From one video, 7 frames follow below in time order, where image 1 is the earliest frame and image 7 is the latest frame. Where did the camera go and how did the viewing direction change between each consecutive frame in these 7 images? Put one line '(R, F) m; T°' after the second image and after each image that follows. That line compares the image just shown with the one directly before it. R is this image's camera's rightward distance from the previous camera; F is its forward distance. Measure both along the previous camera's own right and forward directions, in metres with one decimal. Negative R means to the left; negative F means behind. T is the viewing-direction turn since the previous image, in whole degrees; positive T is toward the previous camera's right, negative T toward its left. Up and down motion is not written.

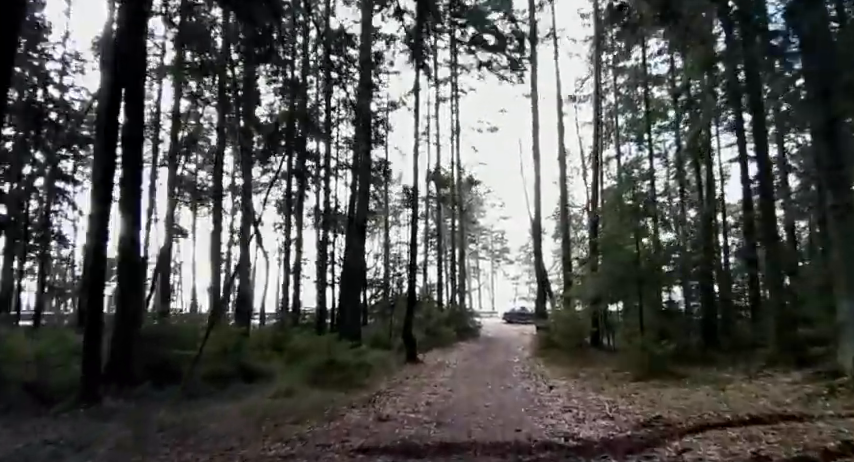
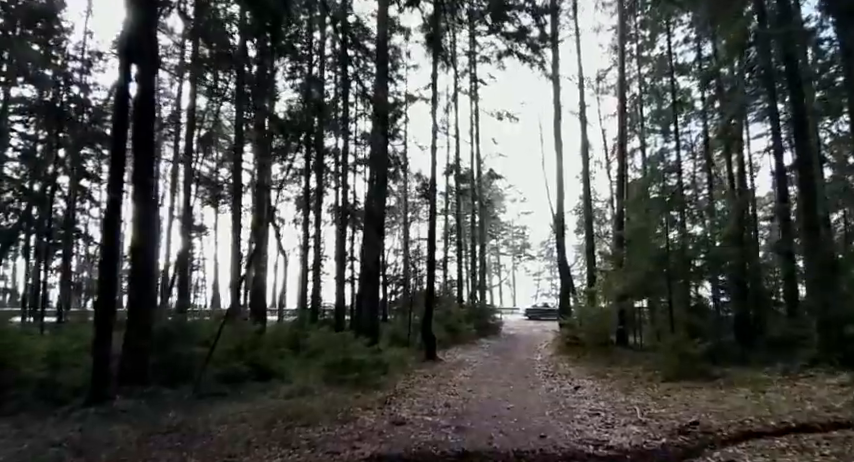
(0.0, +0.3) m; -2°
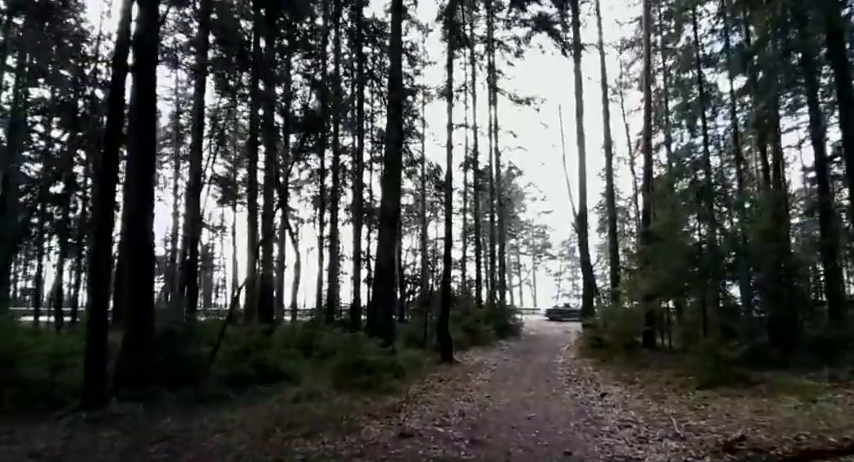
(+0.1, +0.5) m; -2°
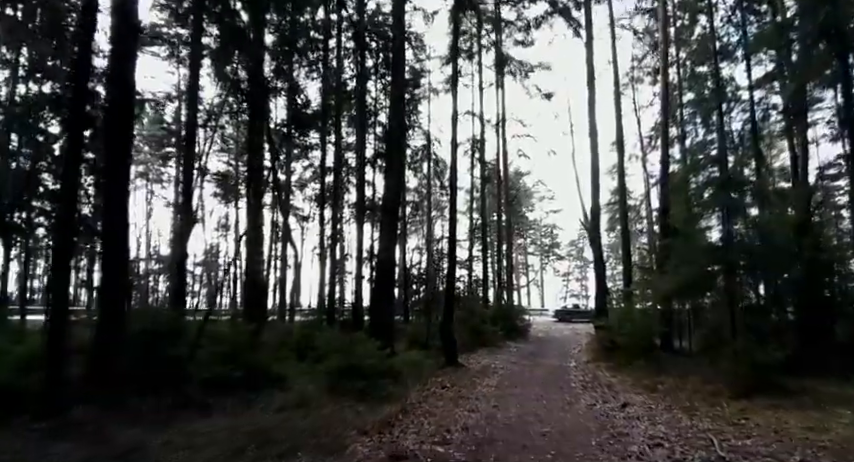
(+0.1, +0.7) m; -1°
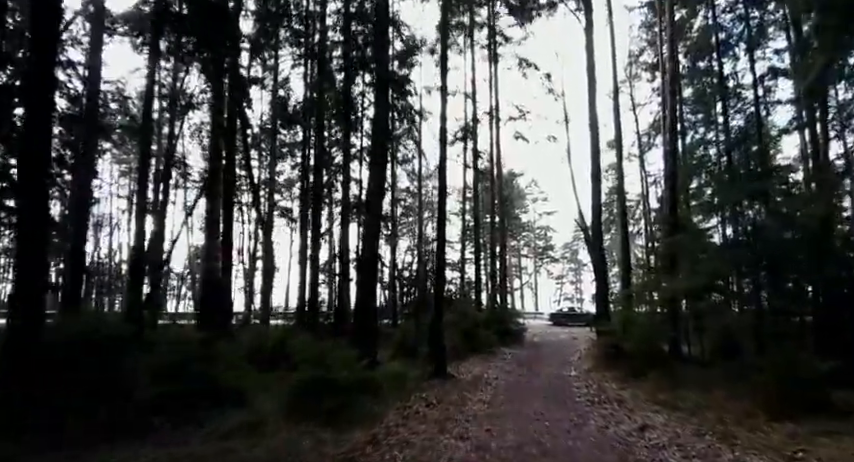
(+0.1, +1.0) m; +1°
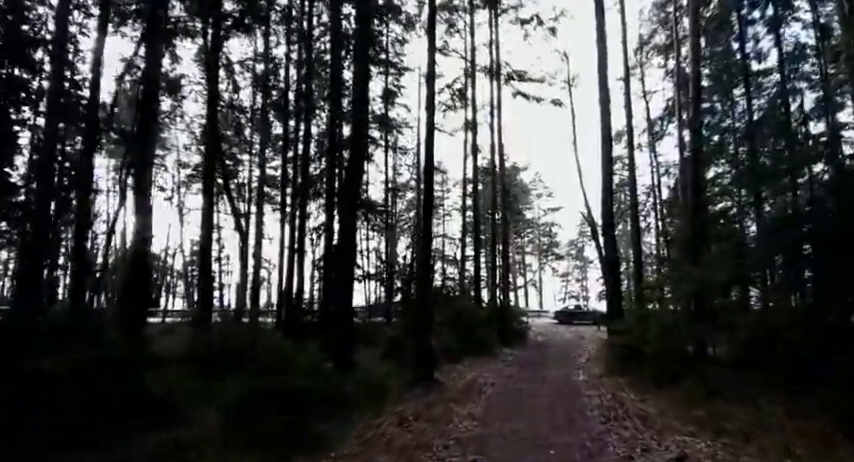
(+0.3, +1.3) m; -1°
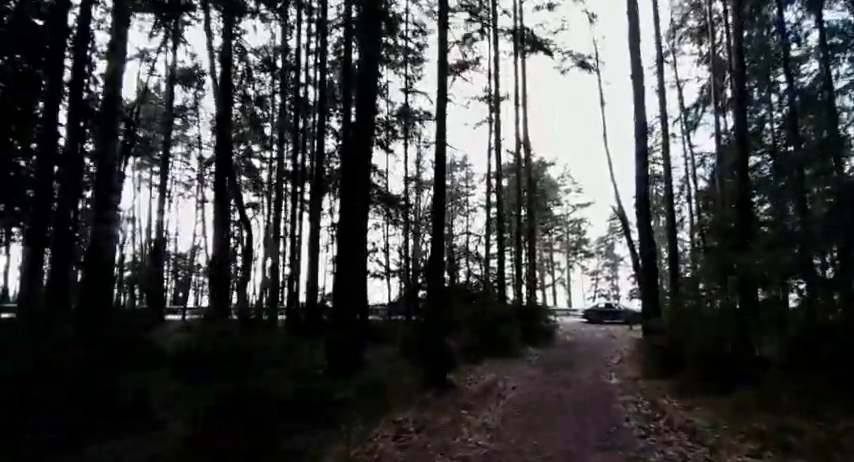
(+0.2, +0.8) m; -3°
